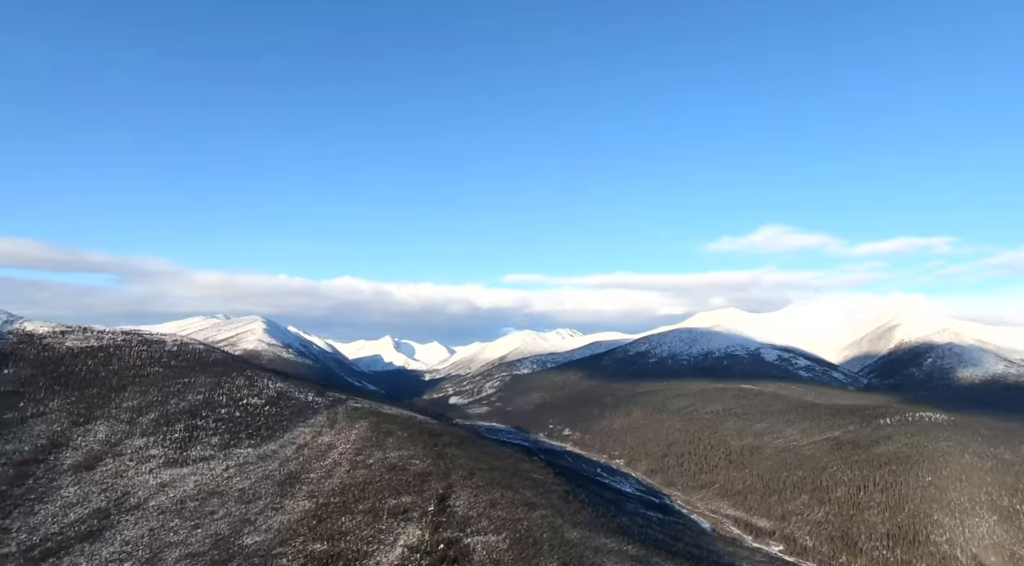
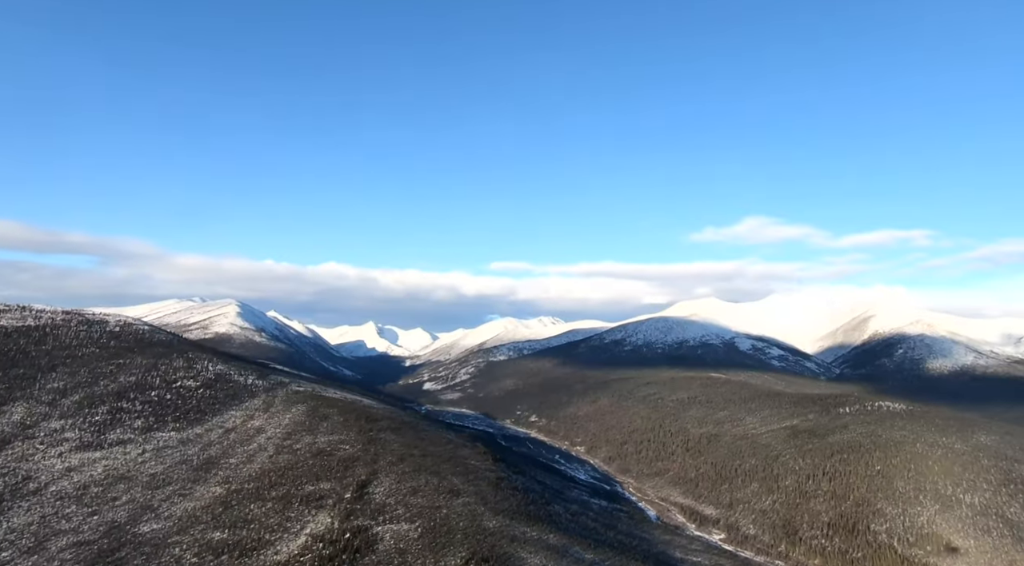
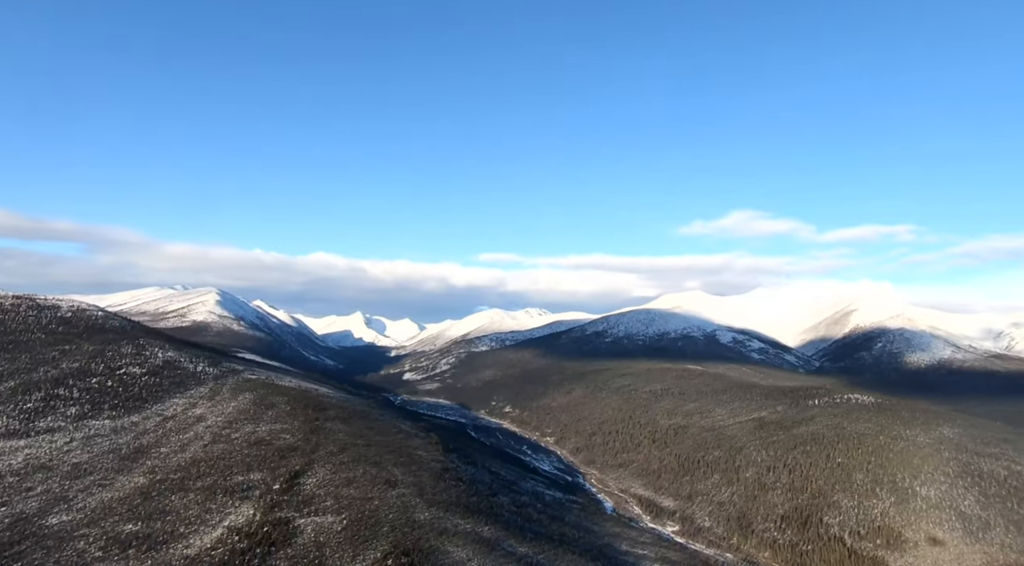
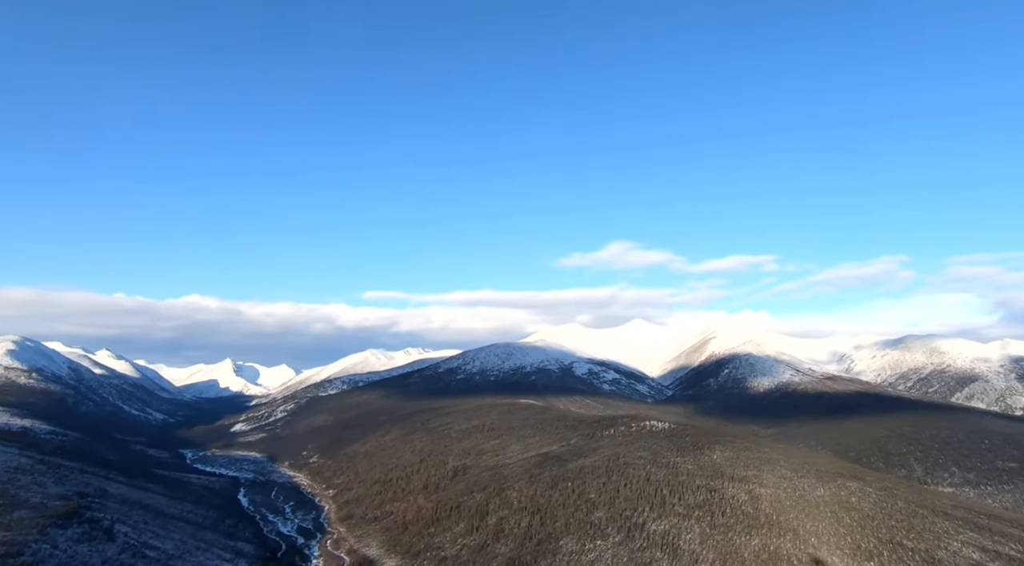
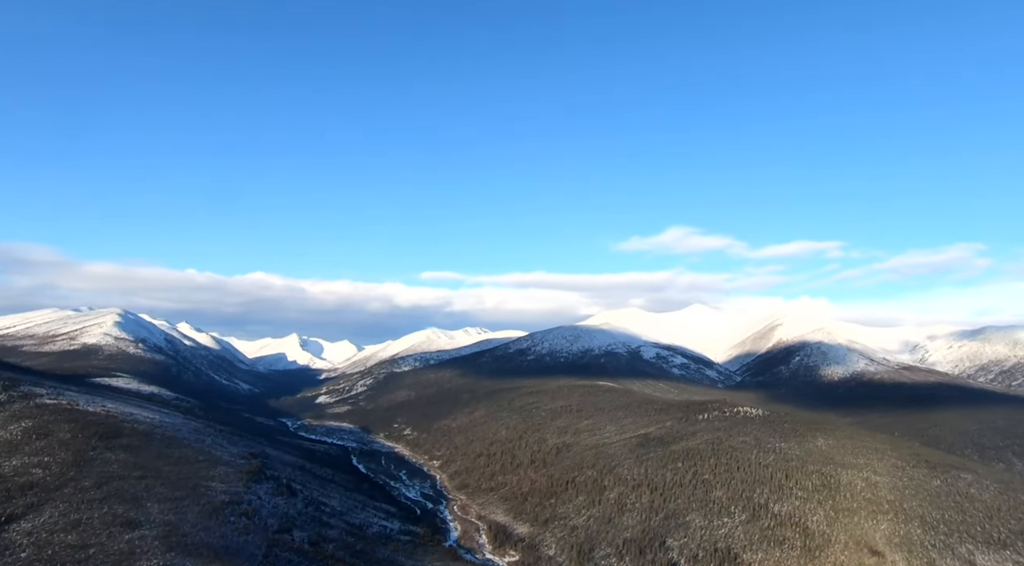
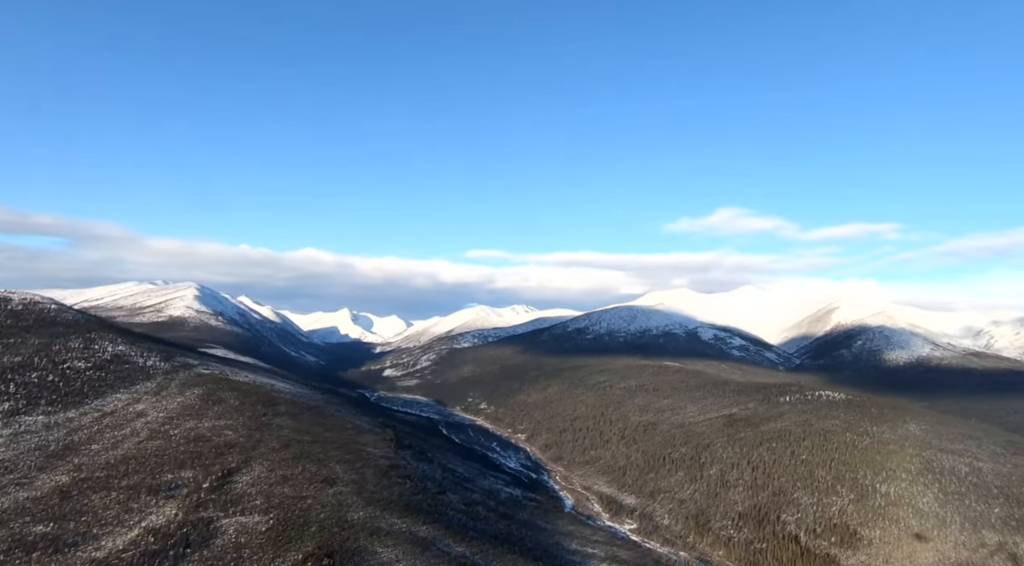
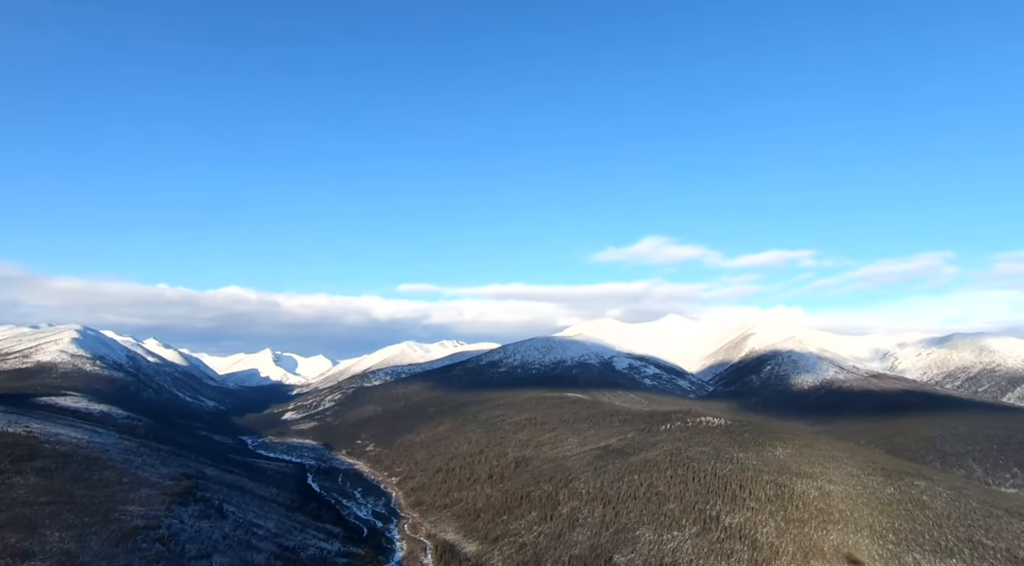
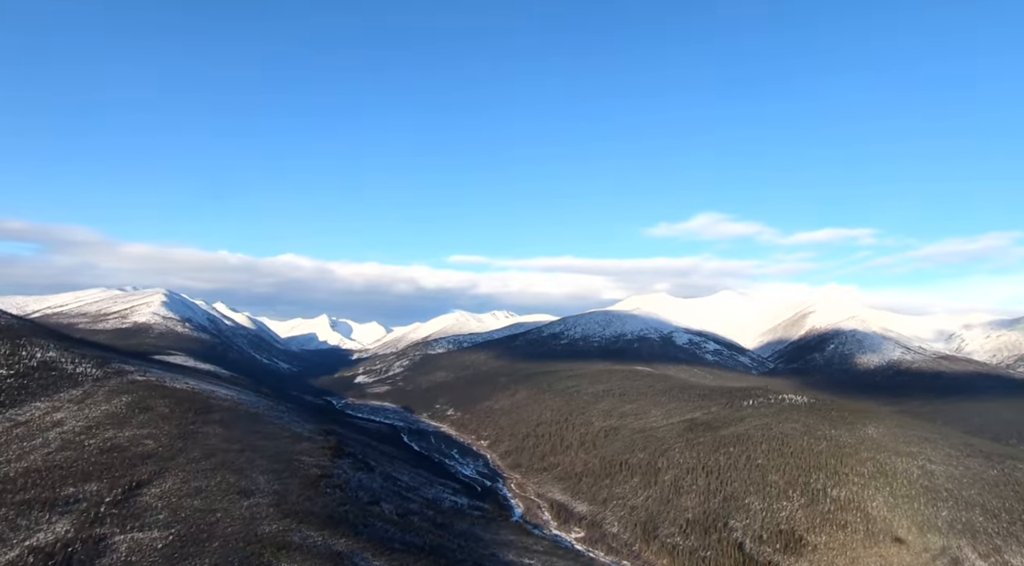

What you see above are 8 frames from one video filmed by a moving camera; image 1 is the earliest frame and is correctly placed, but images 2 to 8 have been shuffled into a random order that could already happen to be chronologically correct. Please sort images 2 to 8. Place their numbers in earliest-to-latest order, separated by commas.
2, 3, 6, 8, 5, 7, 4
